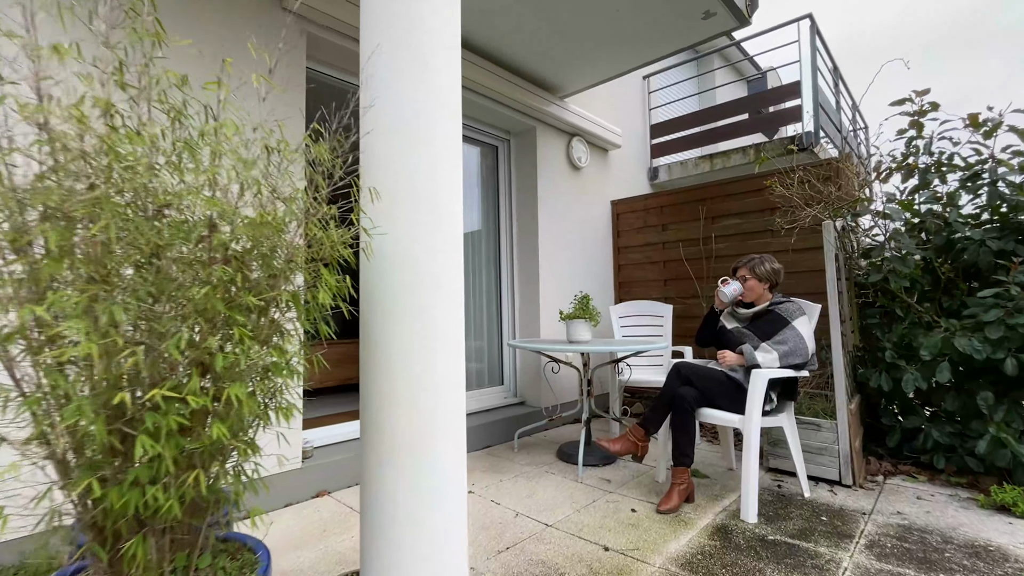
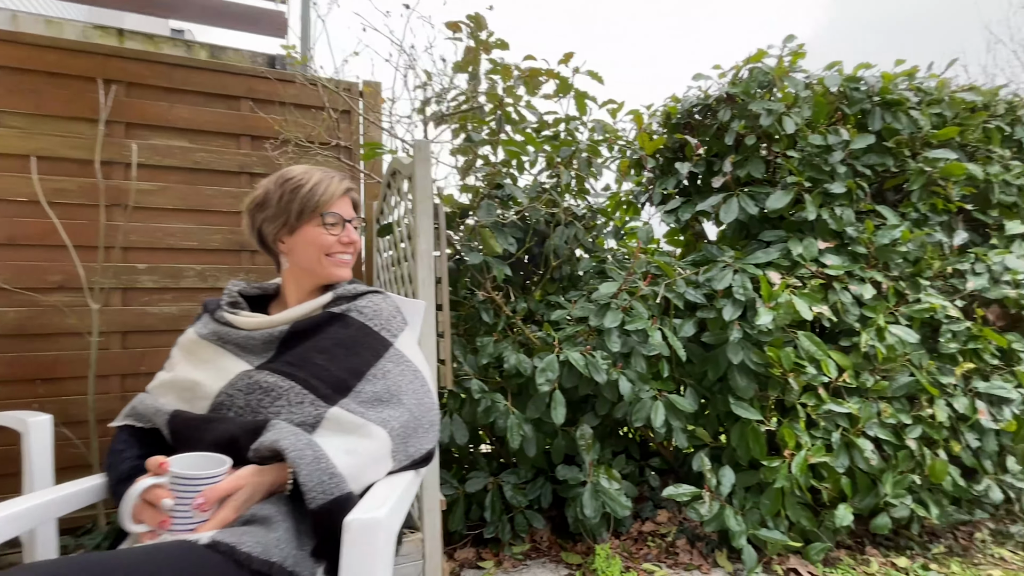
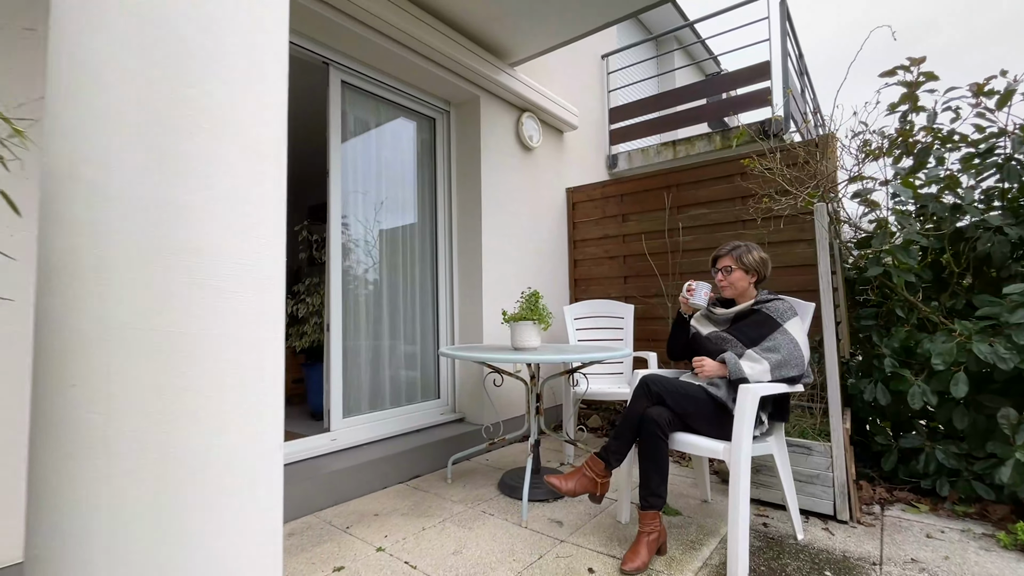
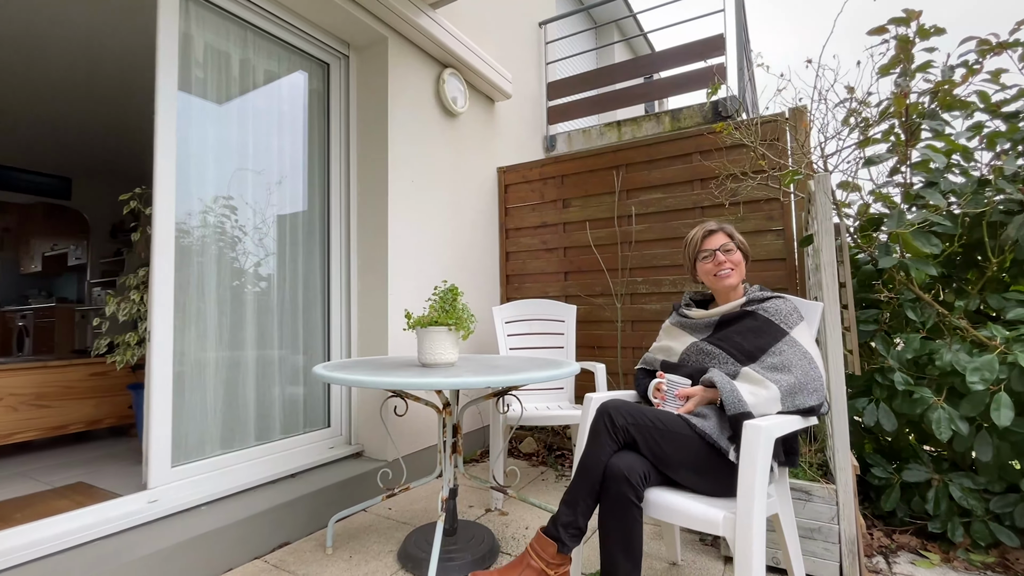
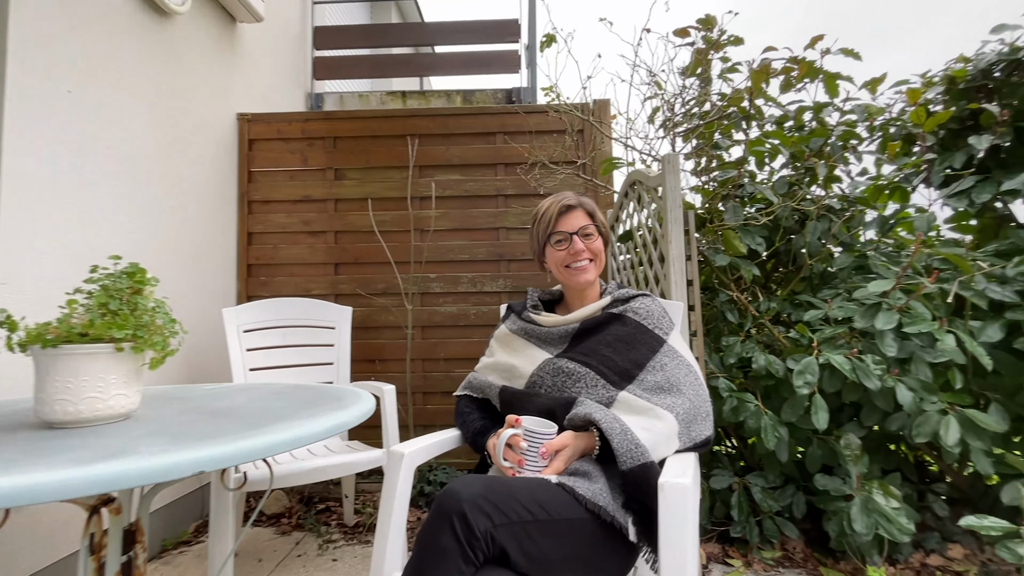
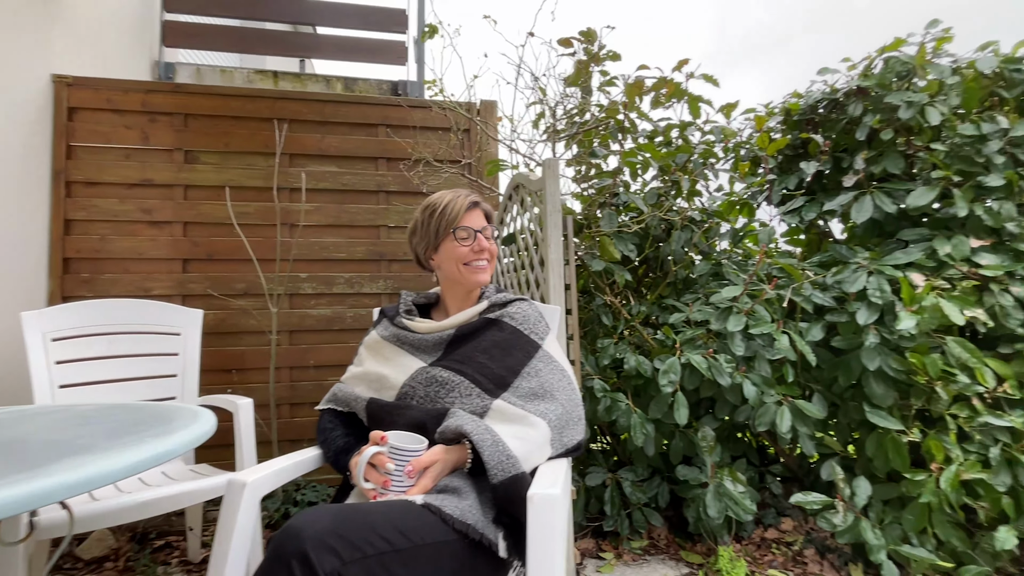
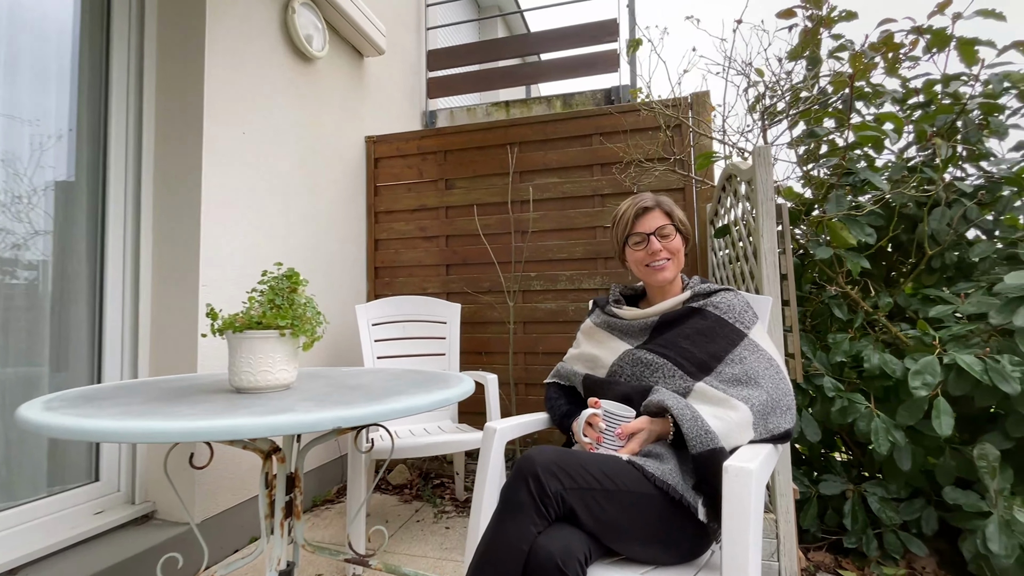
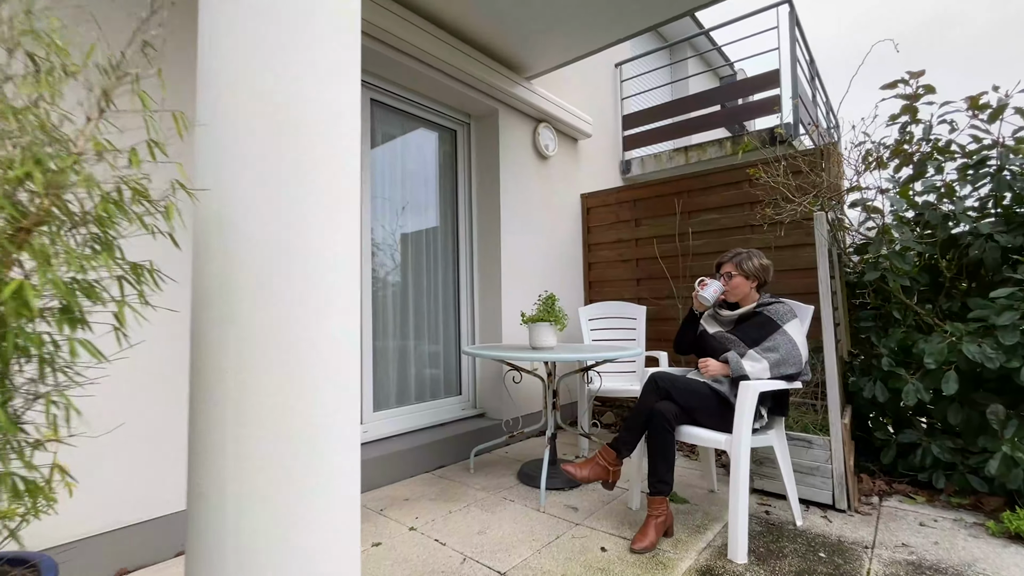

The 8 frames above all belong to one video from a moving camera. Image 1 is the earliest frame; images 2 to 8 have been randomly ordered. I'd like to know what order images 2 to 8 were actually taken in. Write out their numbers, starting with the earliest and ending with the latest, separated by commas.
8, 3, 4, 7, 5, 6, 2
